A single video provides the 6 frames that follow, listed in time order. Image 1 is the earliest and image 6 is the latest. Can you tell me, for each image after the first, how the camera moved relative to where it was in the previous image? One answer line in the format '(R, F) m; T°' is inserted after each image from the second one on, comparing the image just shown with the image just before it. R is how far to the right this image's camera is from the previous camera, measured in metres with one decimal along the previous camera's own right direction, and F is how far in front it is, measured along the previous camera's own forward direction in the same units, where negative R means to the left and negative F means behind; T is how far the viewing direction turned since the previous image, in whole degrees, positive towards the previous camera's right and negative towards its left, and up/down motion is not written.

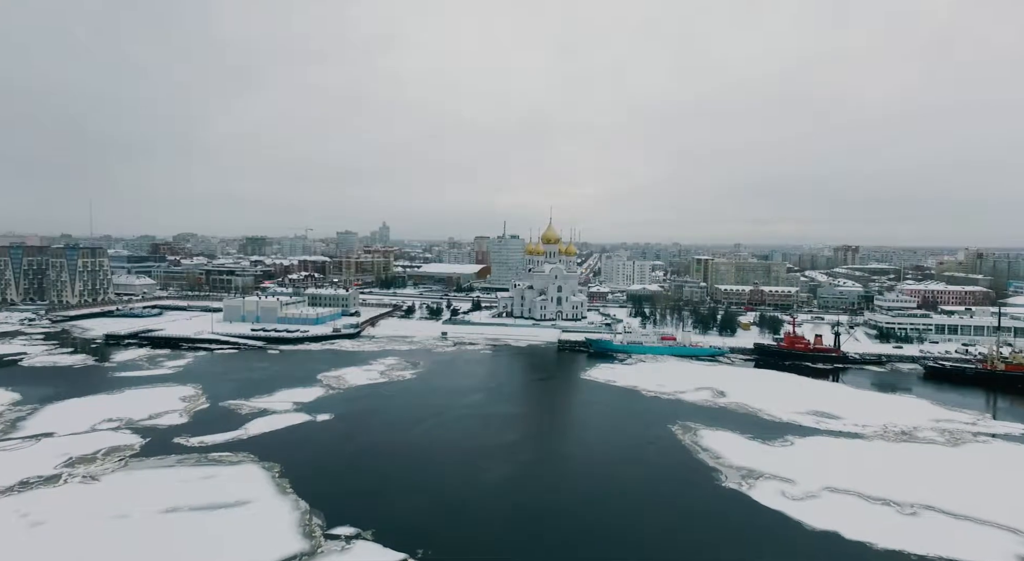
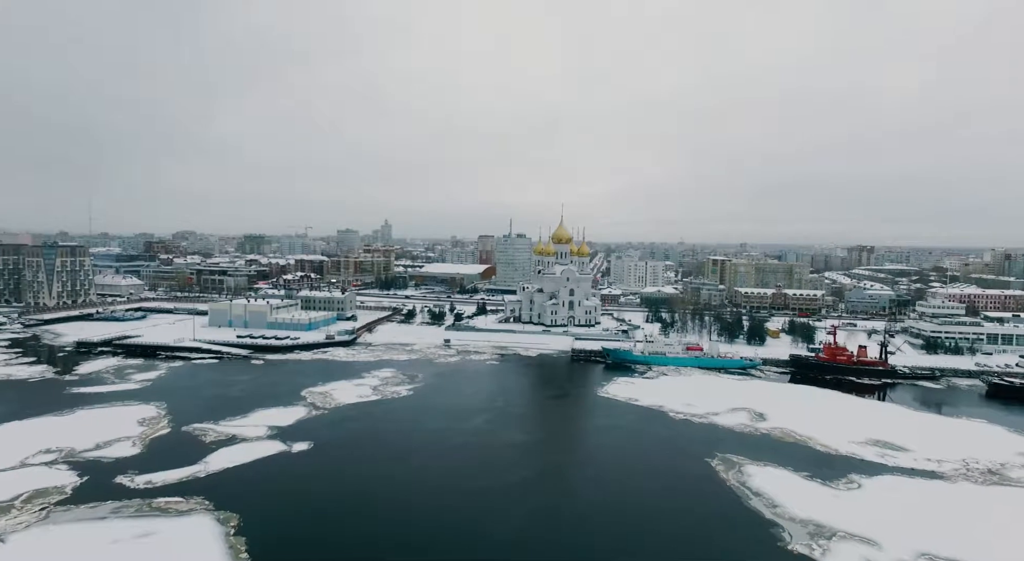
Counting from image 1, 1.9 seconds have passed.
(-0.1, +2.7) m; 0°
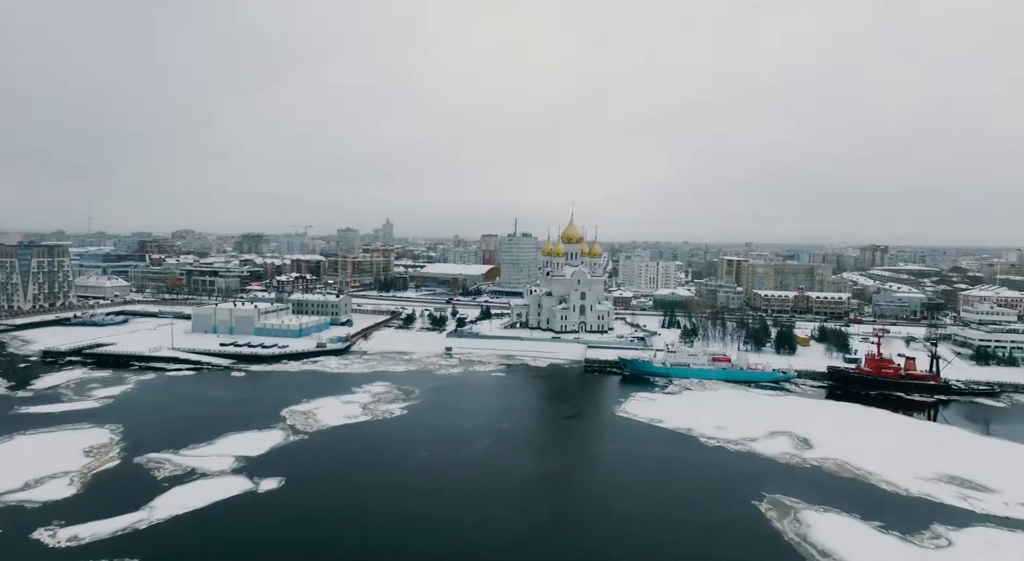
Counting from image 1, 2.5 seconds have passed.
(-0.1, +2.5) m; 0°
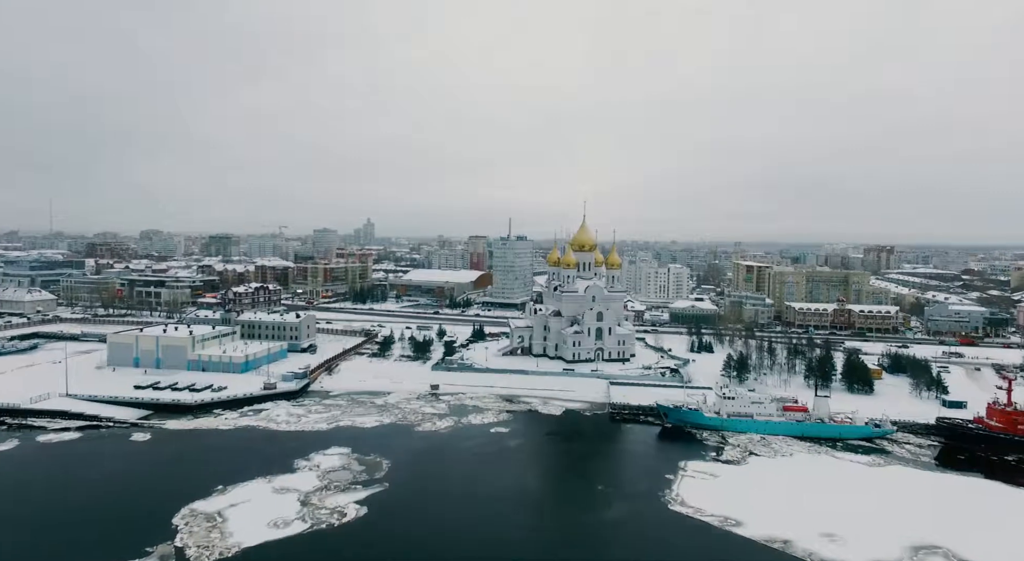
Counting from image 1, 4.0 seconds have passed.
(-0.5, +6.1) m; +1°
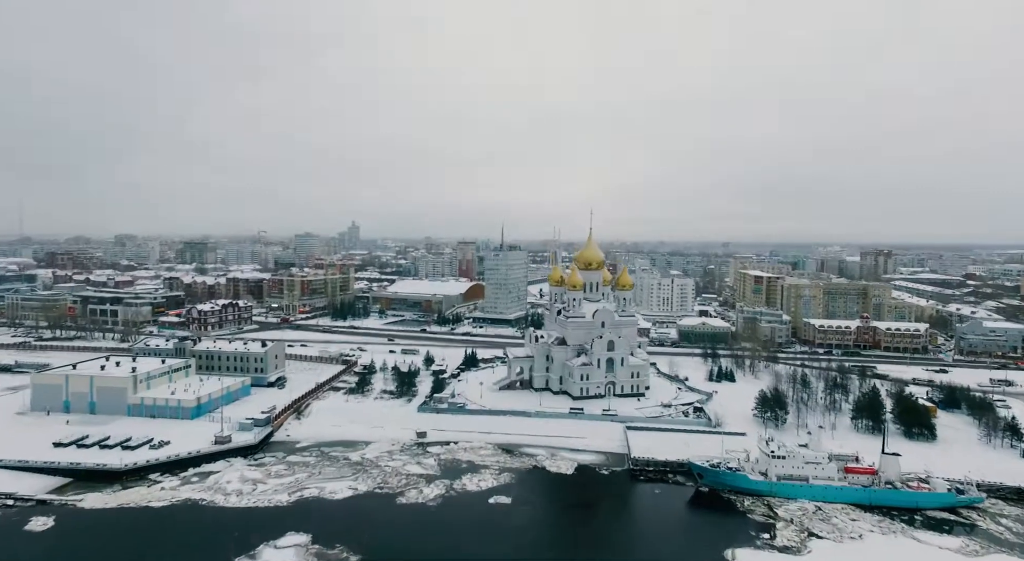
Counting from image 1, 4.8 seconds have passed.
(-0.4, +3.4) m; +1°
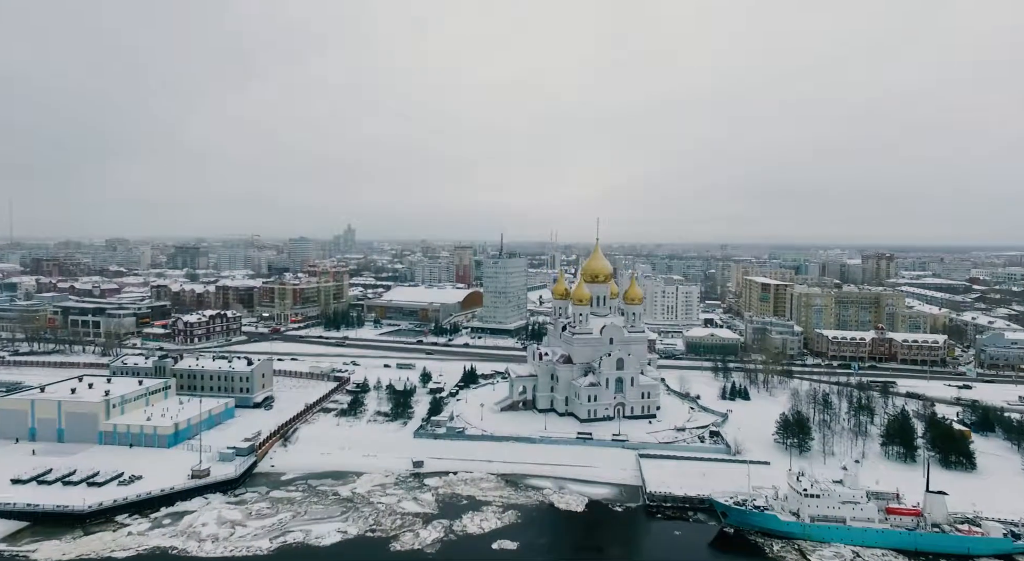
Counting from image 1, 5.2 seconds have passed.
(-0.2, +1.5) m; 0°
